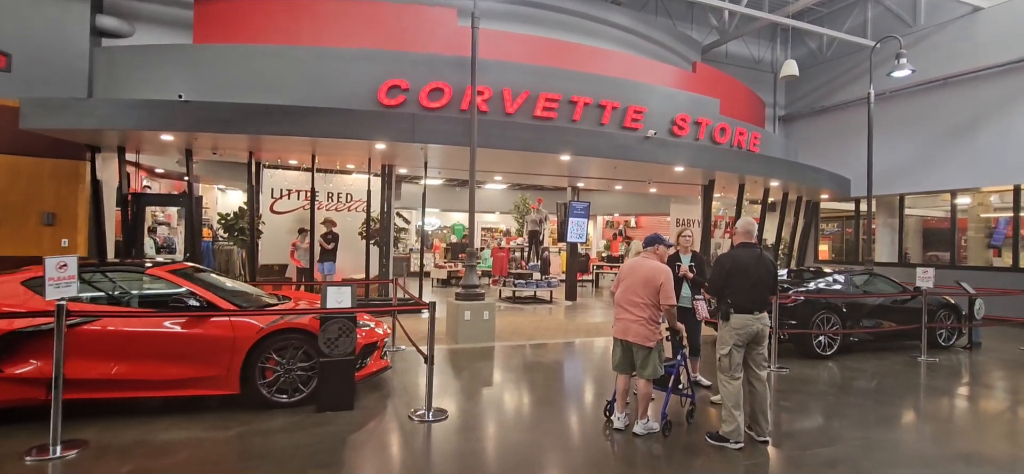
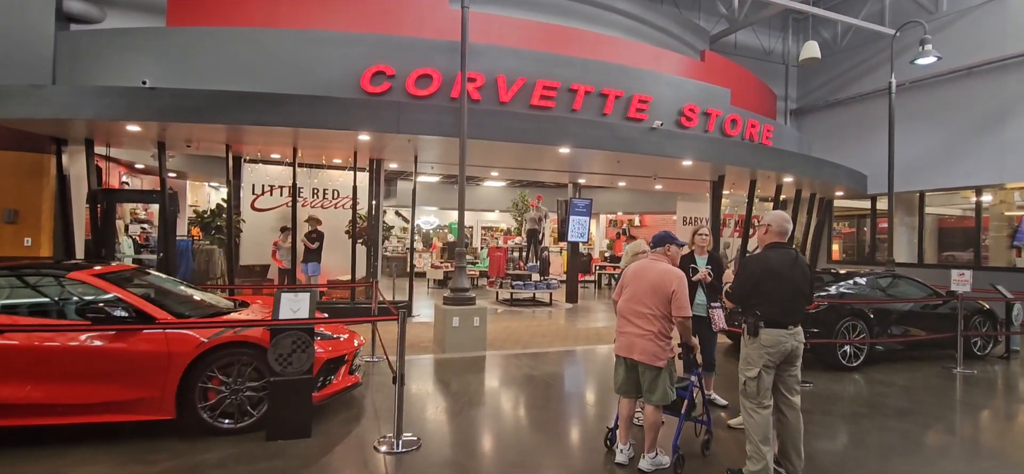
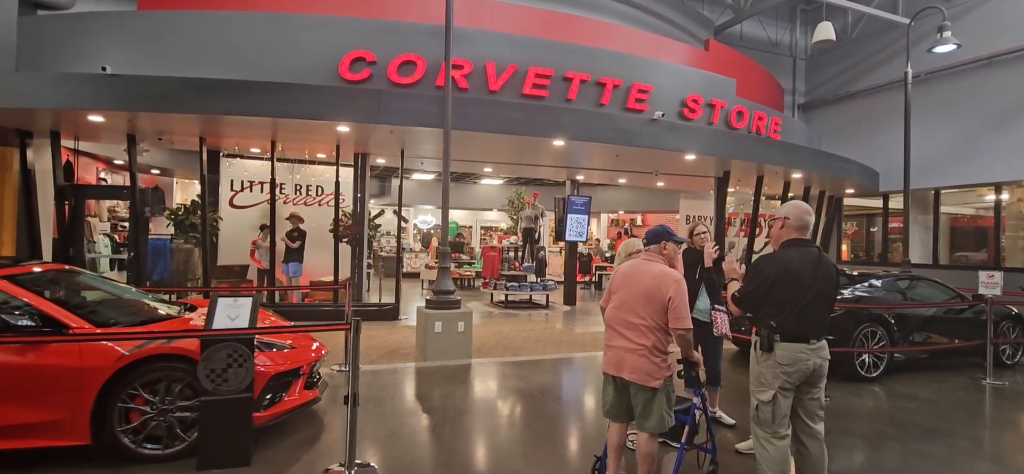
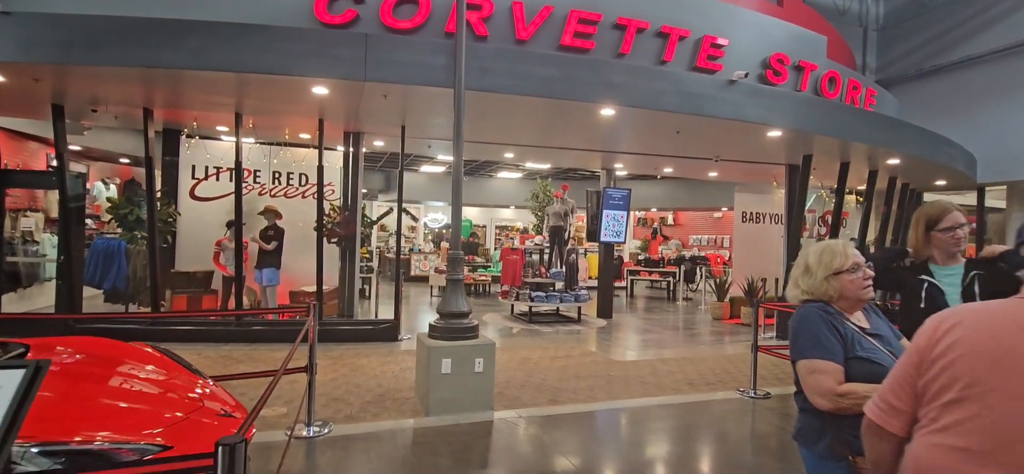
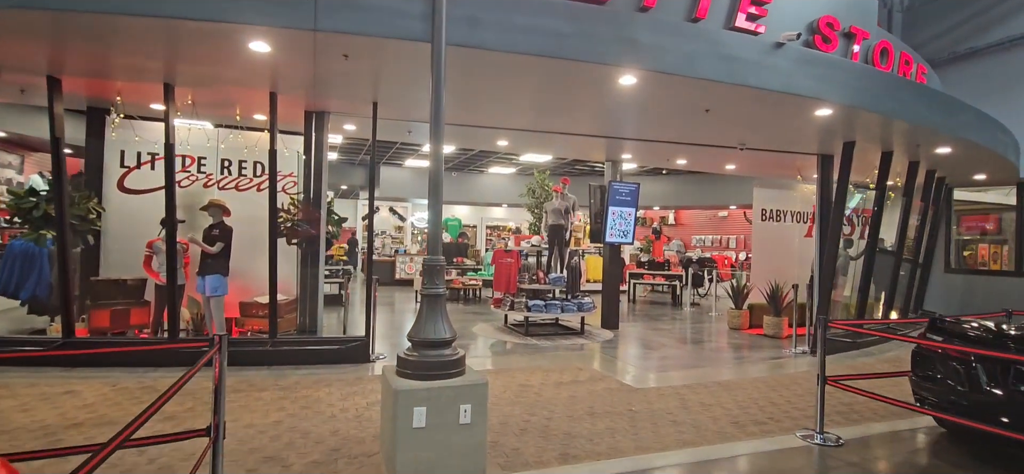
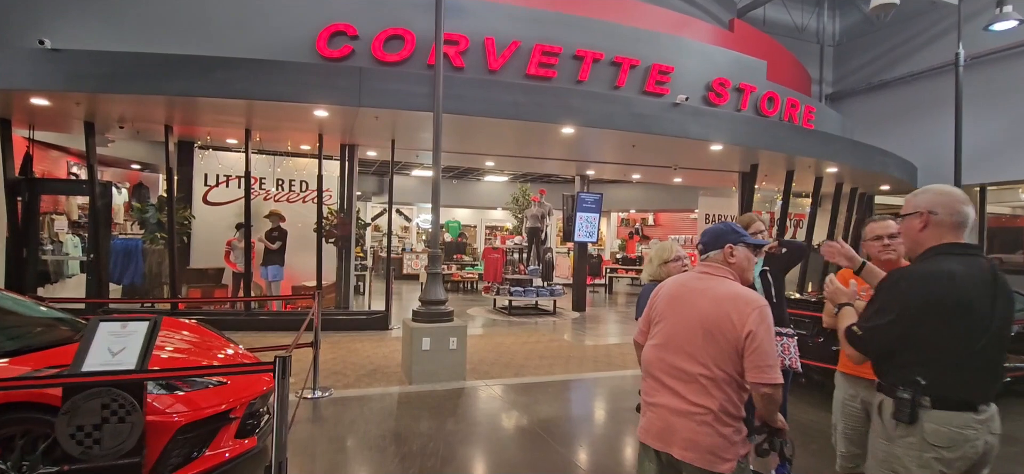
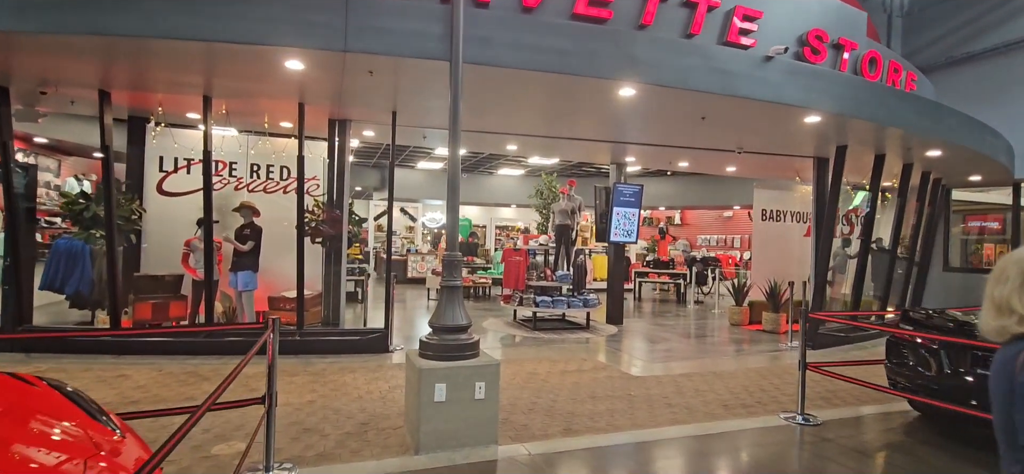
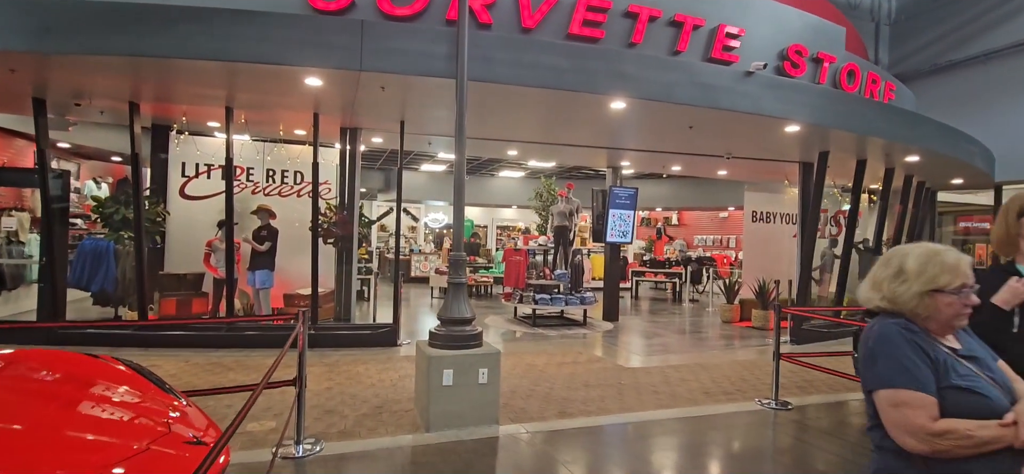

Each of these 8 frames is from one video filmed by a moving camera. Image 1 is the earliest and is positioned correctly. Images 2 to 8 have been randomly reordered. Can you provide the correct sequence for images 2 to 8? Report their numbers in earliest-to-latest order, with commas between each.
2, 3, 6, 4, 8, 7, 5
